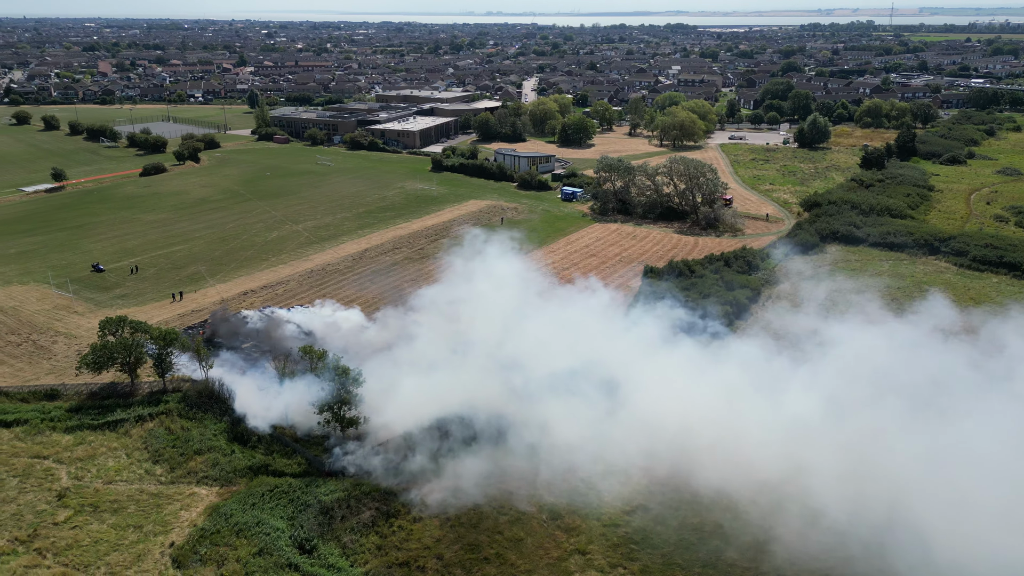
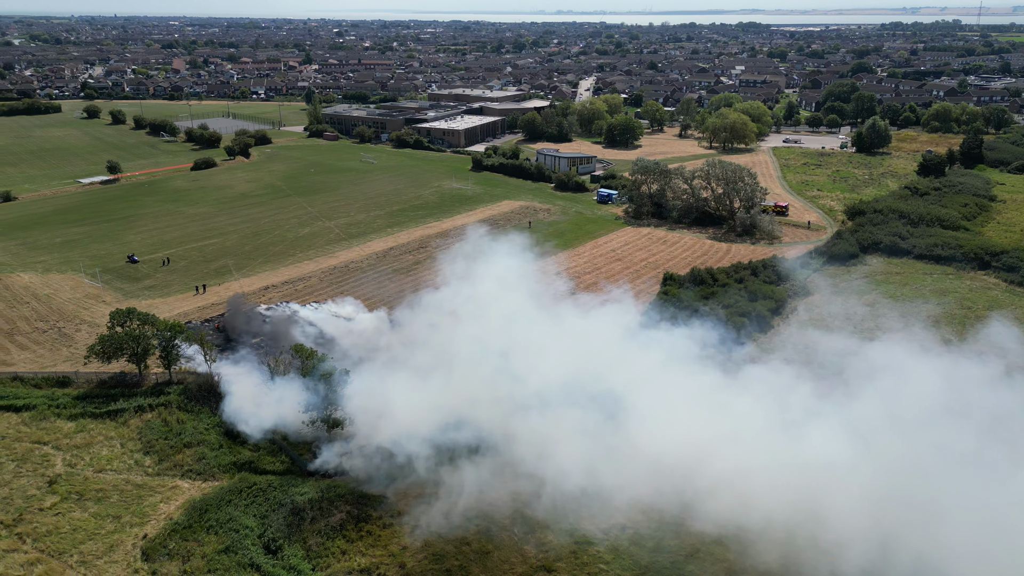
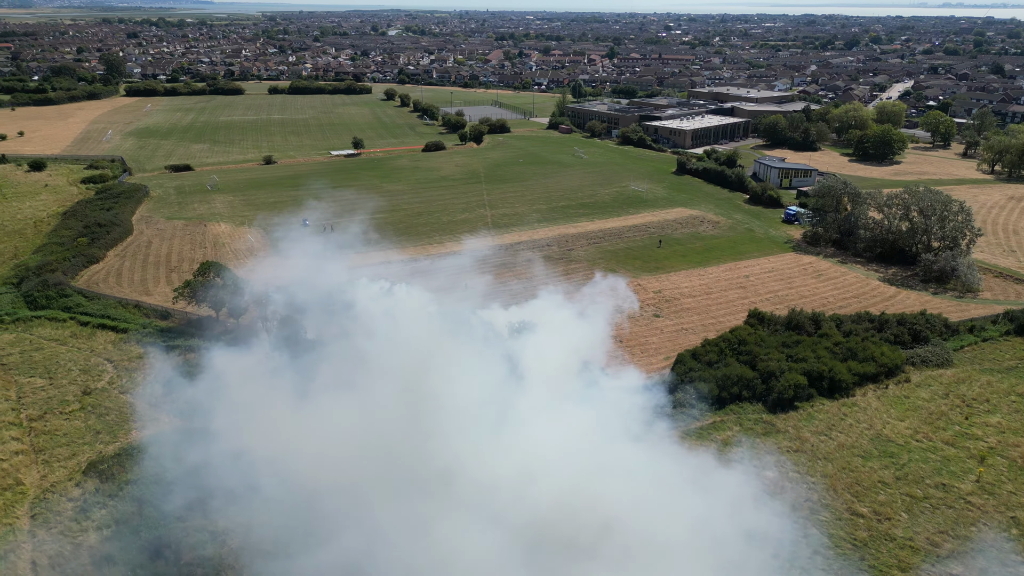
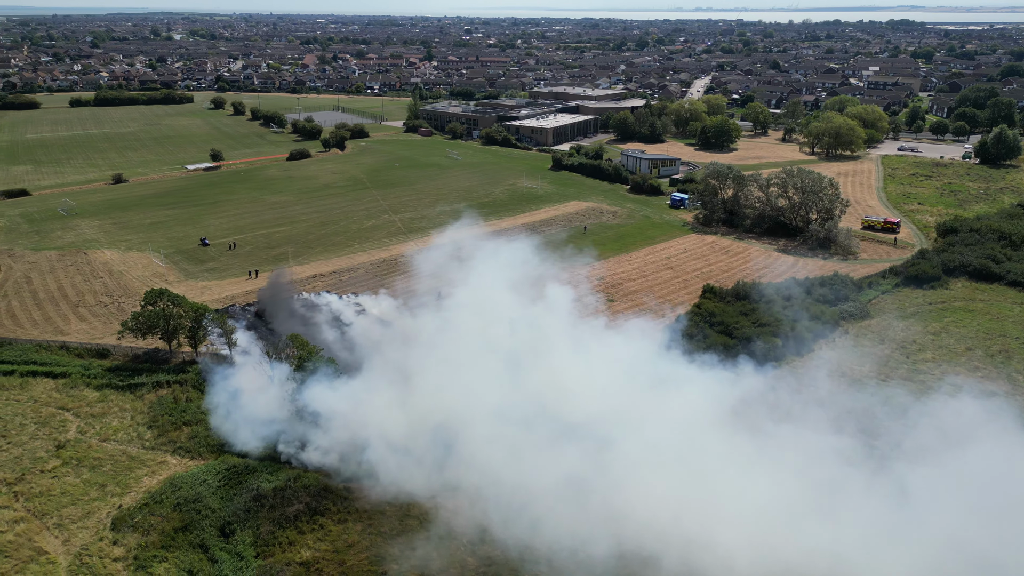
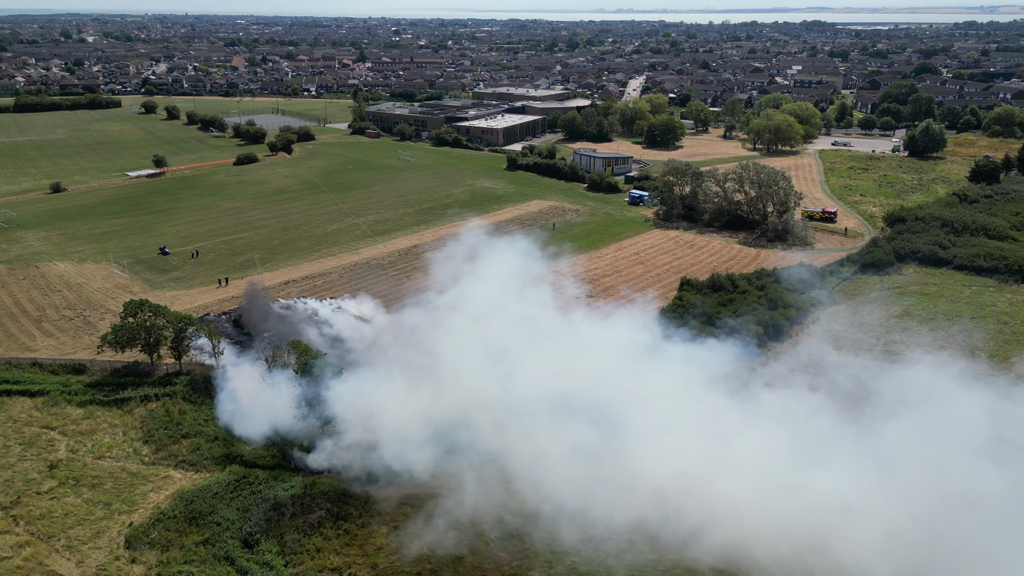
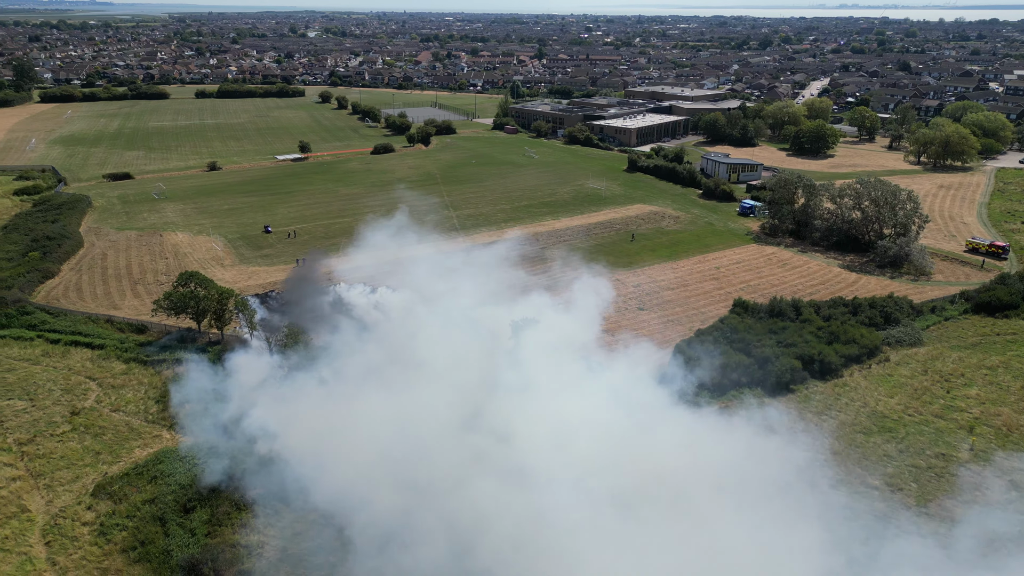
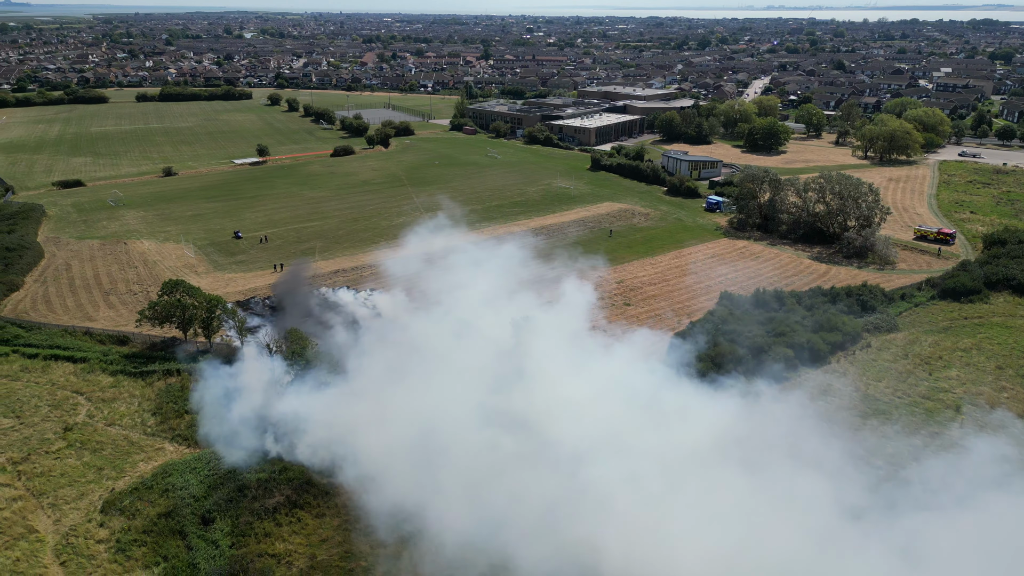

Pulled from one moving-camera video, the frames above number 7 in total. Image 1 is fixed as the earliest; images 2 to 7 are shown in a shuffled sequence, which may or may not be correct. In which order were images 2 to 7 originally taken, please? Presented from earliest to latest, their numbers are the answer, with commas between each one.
2, 5, 4, 7, 6, 3
